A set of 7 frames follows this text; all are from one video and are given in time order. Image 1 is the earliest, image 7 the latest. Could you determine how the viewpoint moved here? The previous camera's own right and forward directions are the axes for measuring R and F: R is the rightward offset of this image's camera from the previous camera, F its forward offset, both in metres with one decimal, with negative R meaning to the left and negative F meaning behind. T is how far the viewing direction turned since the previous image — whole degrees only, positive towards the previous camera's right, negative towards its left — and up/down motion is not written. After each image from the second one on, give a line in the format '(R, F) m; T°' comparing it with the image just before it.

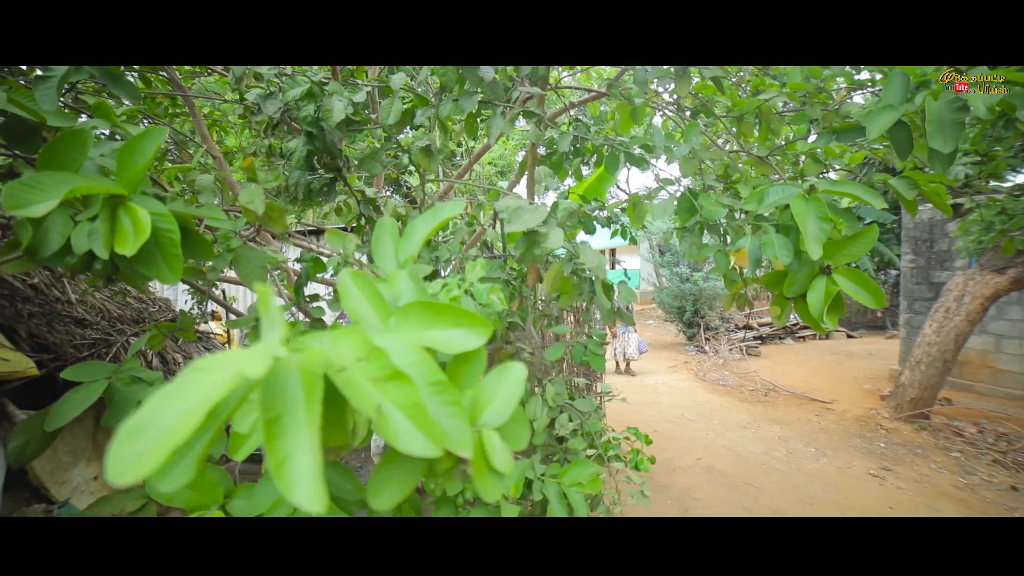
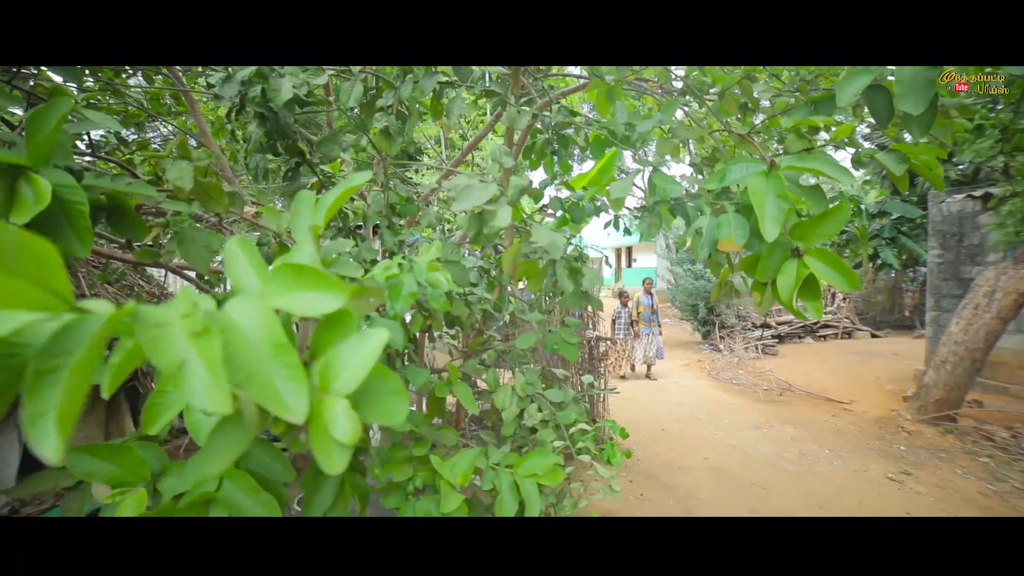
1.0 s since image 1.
(+0.2, 0.0) m; -2°
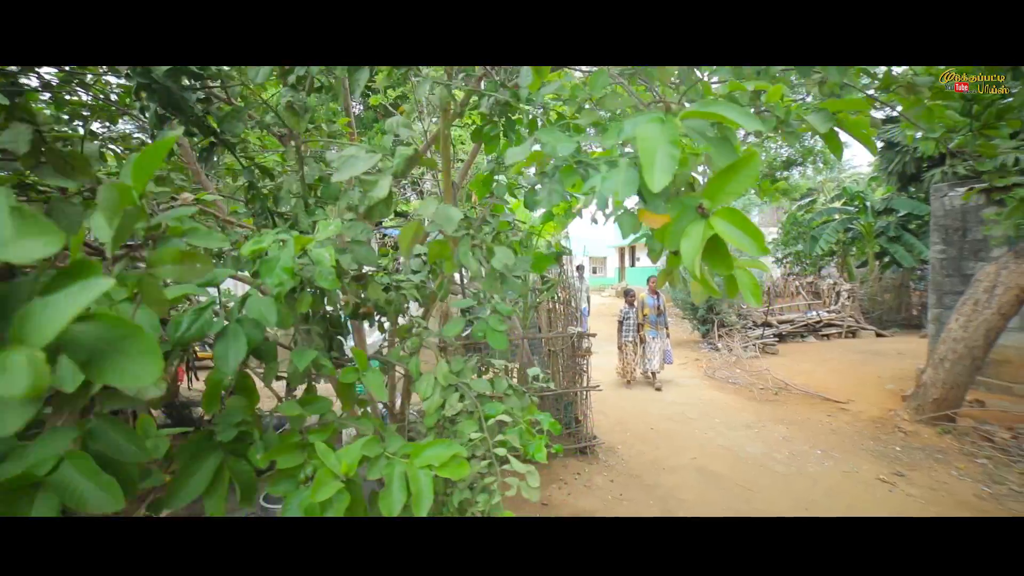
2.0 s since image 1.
(+0.3, +0.1) m; -1°
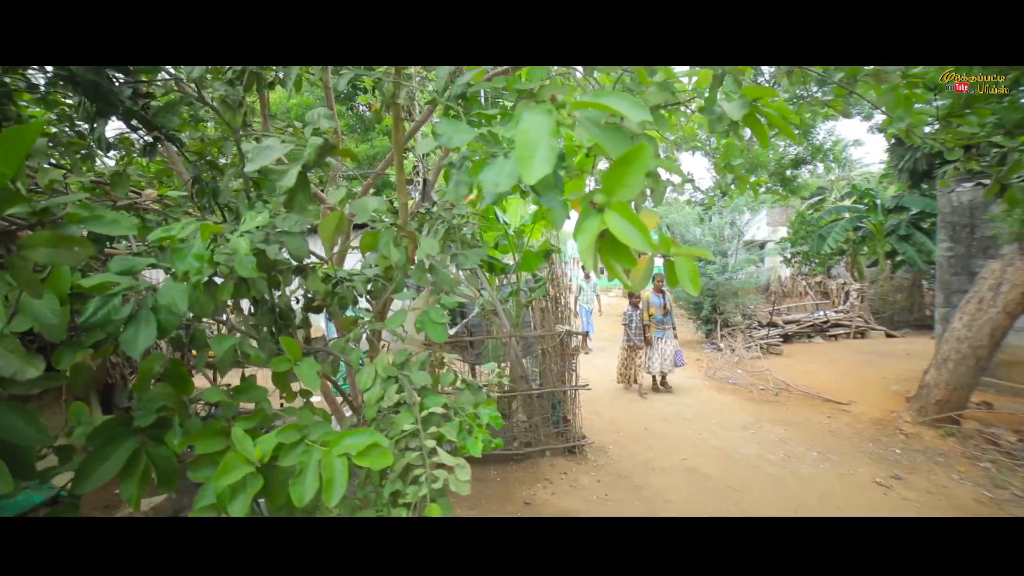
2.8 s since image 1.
(+0.3, 0.0) m; -1°
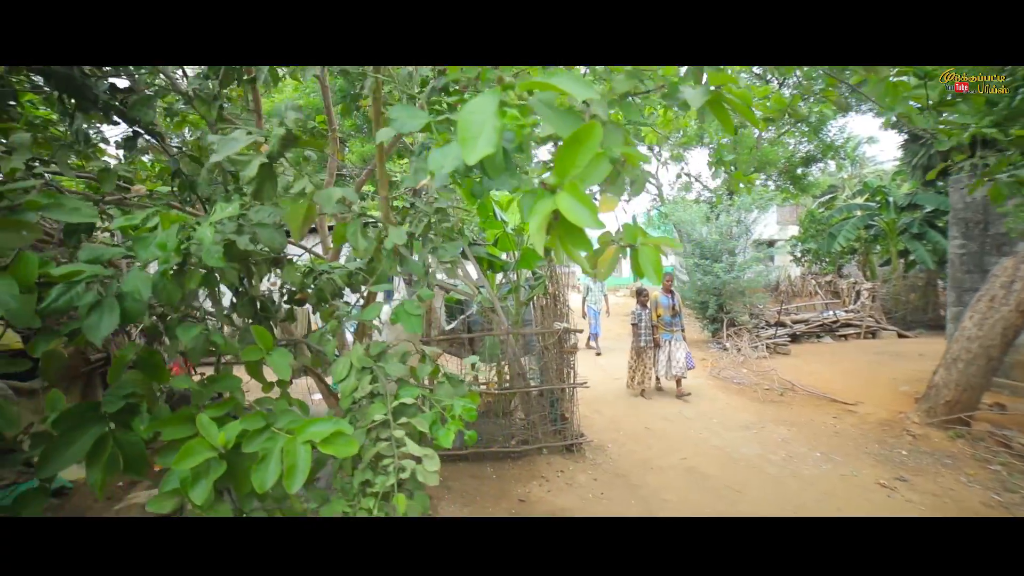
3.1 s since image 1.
(+0.1, 0.0) m; -1°
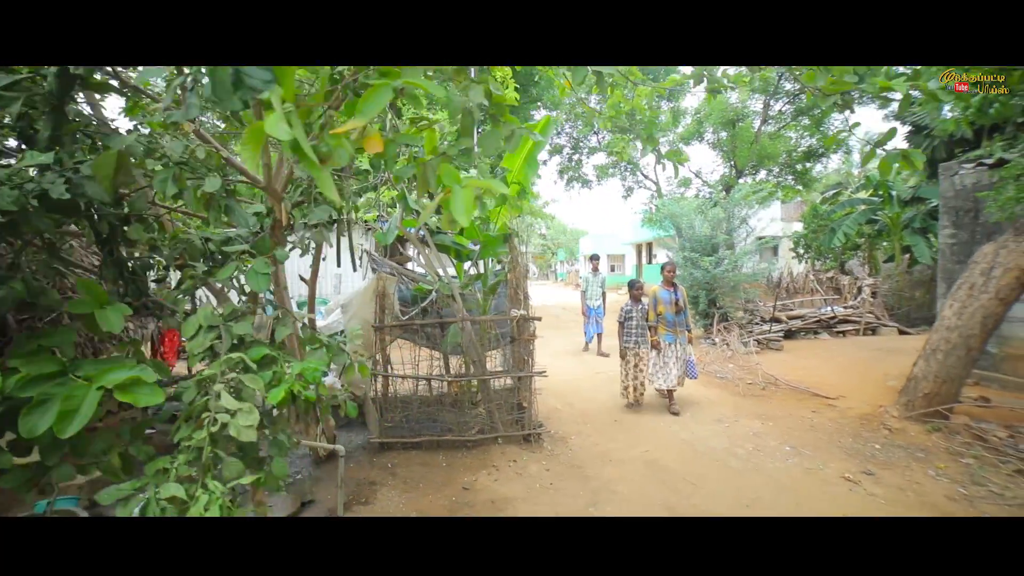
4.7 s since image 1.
(+0.6, +0.1) m; -1°
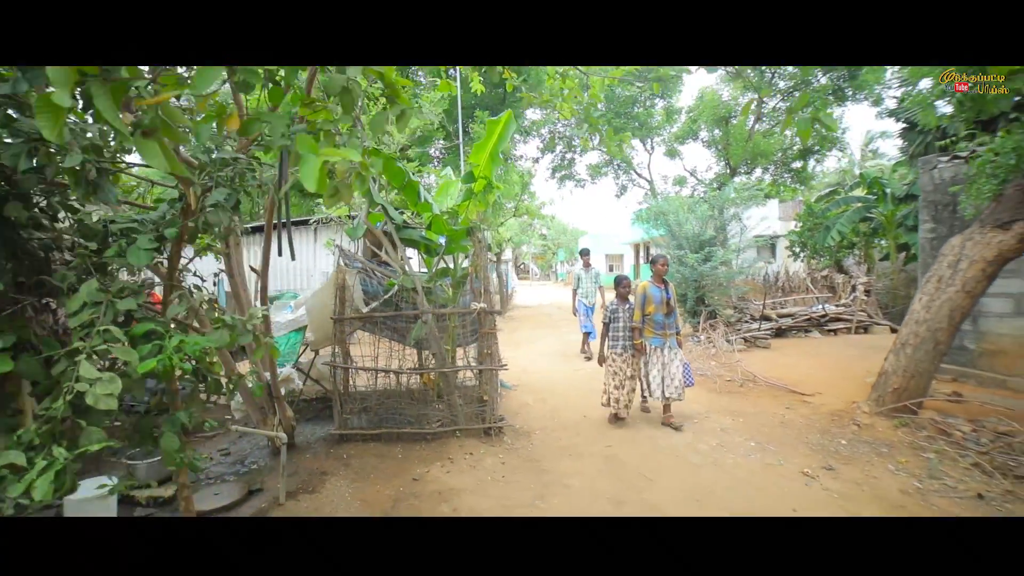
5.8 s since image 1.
(+0.5, 0.0) m; -1°
